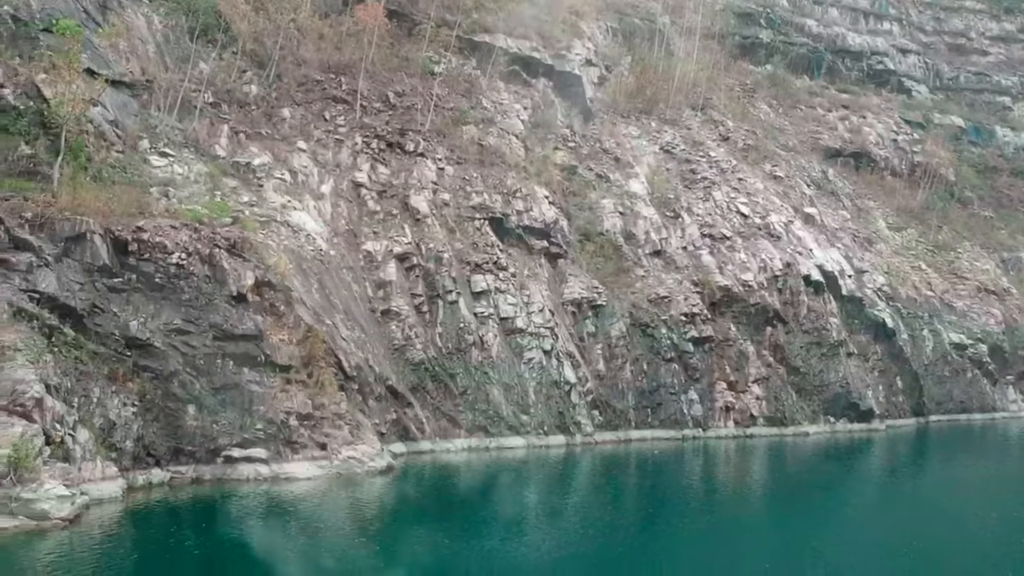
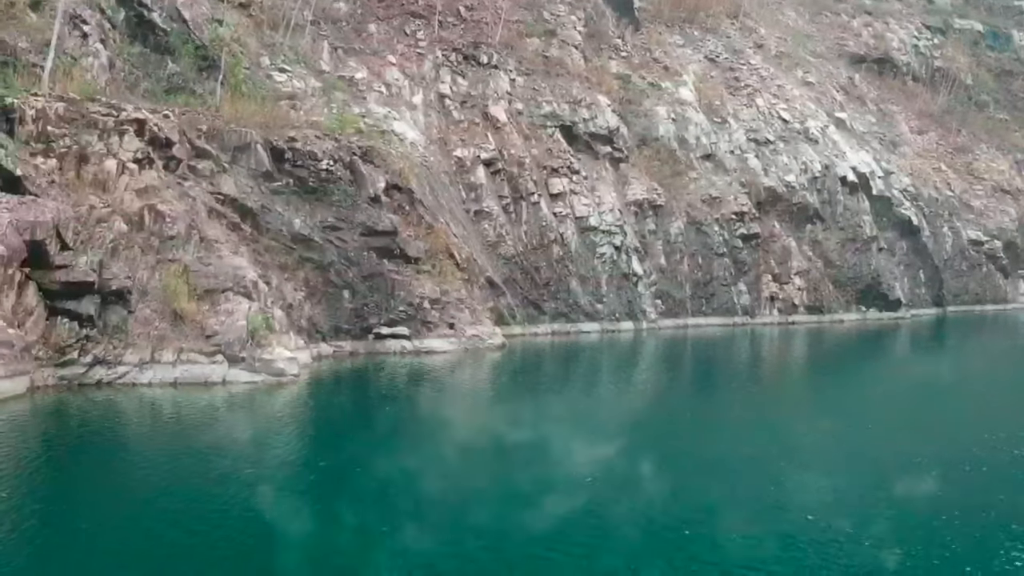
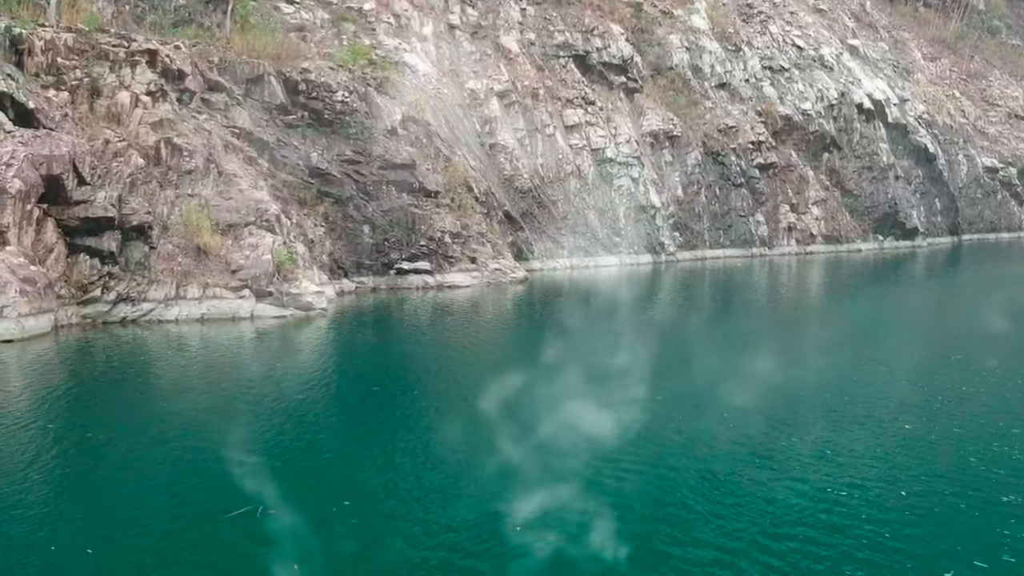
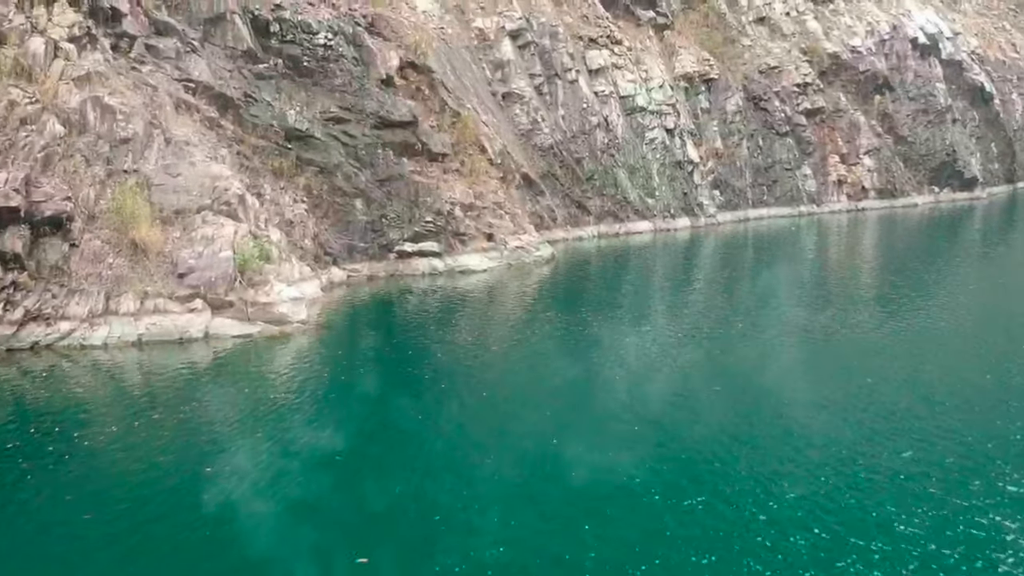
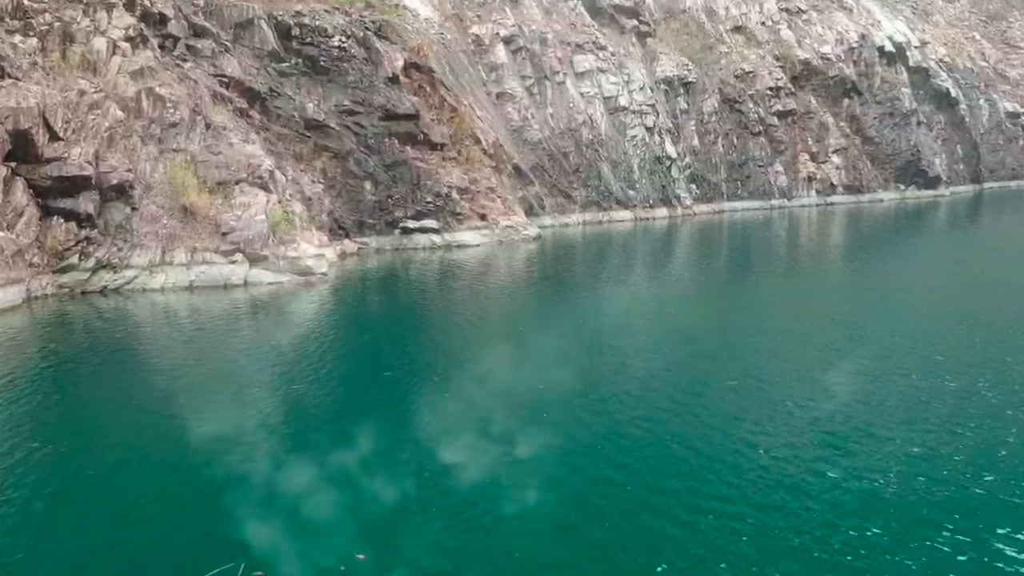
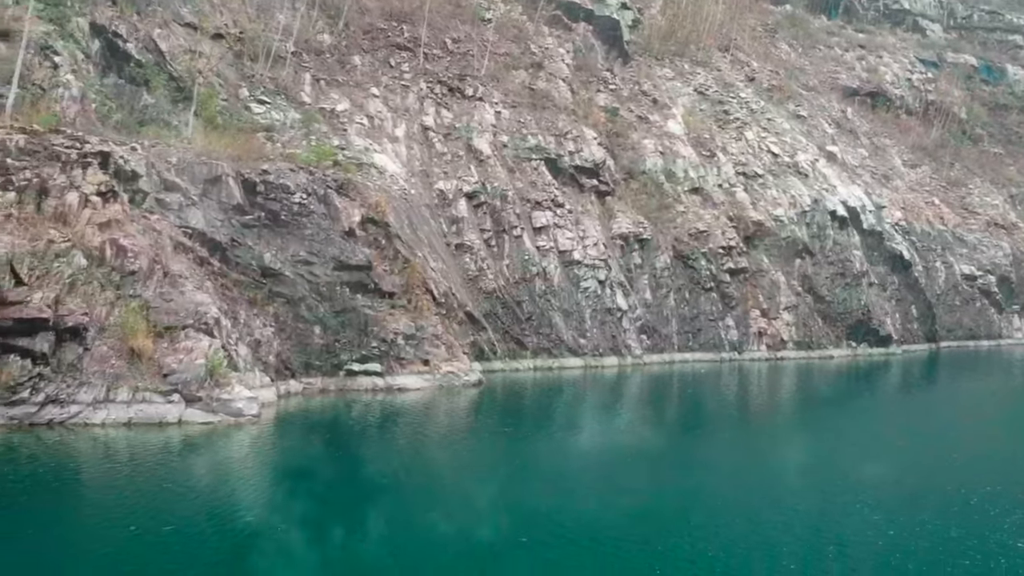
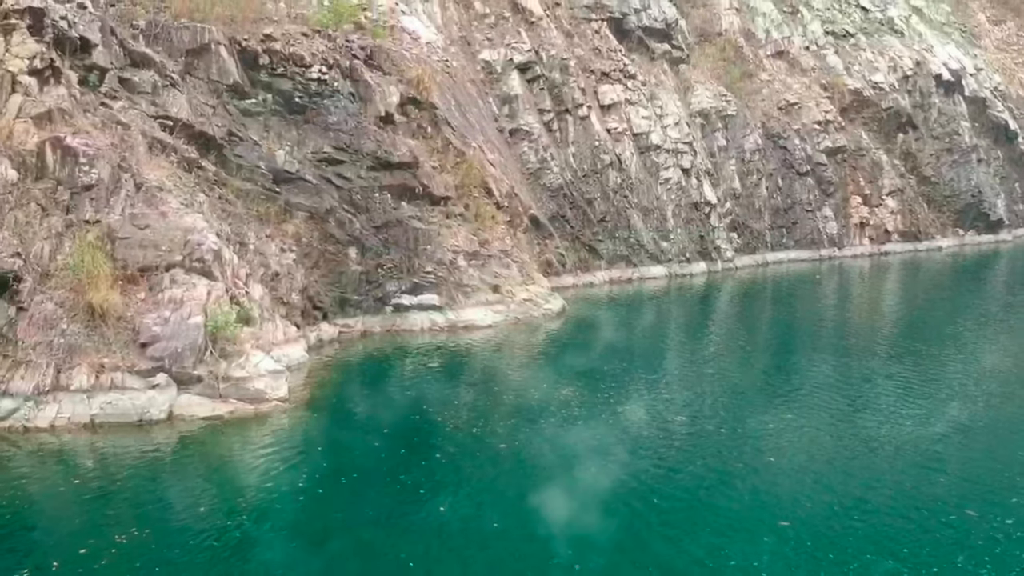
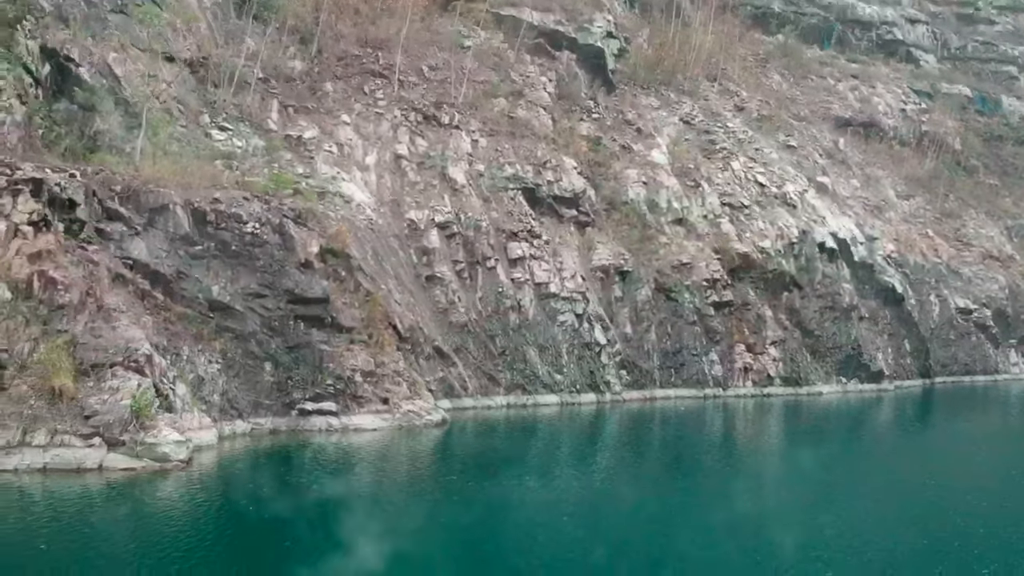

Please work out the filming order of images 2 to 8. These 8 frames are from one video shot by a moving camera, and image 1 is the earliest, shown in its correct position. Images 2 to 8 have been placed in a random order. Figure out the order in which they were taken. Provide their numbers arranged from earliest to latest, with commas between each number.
8, 6, 2, 3, 5, 4, 7
